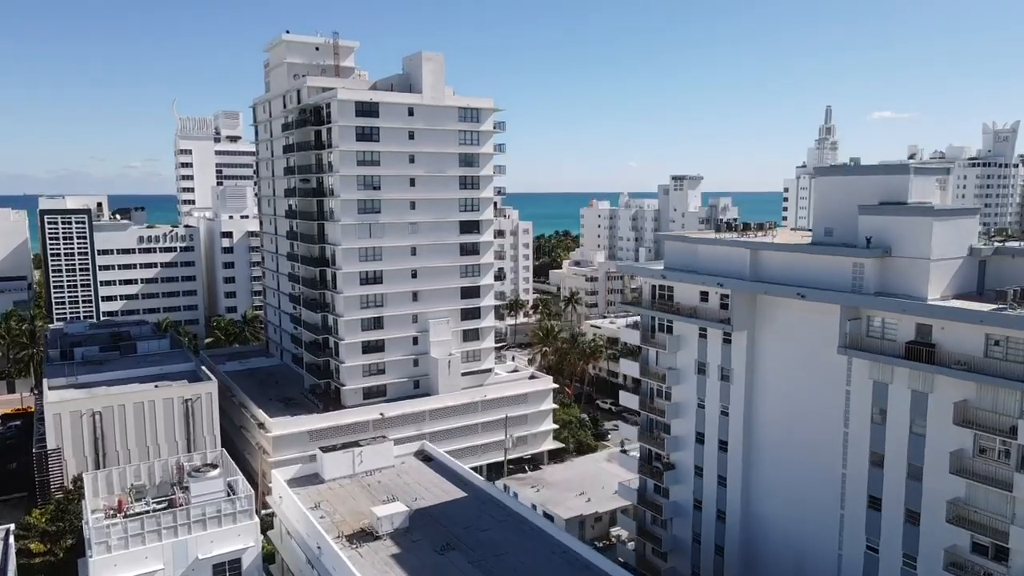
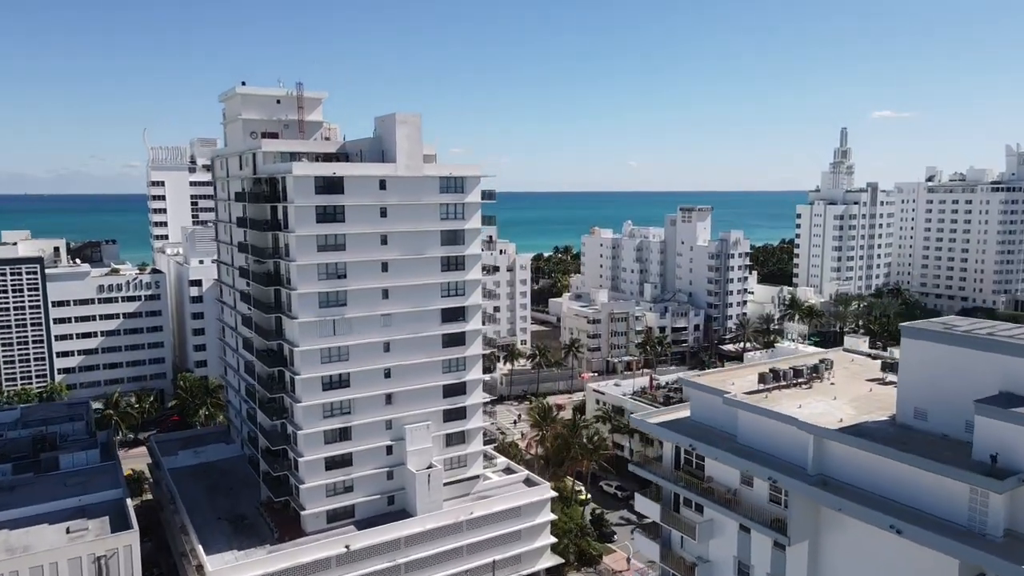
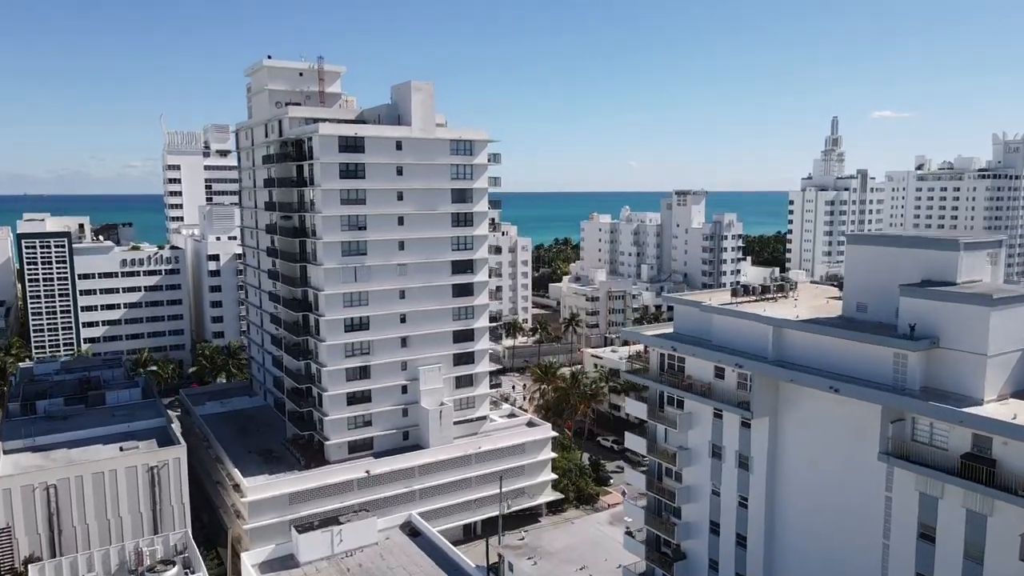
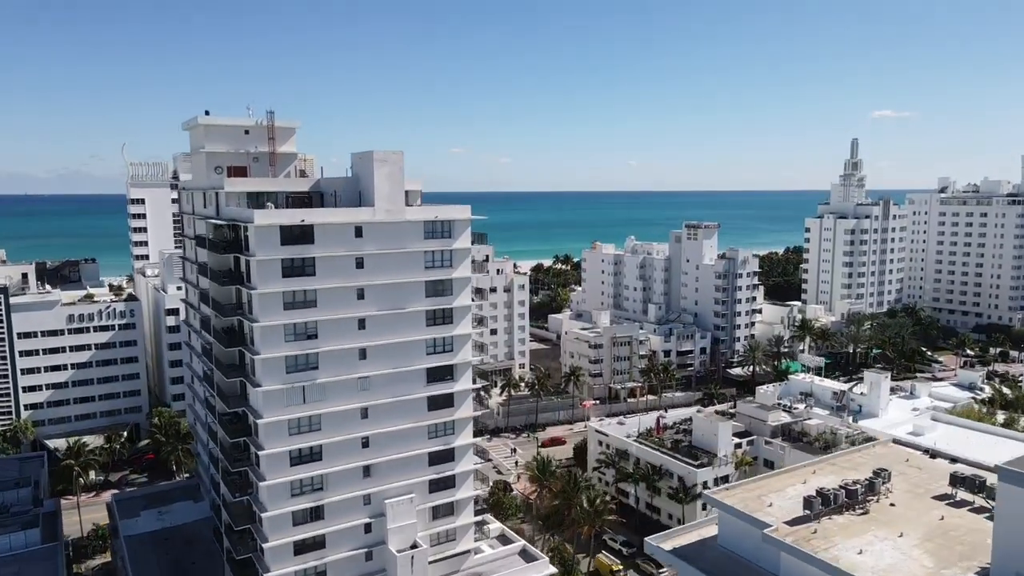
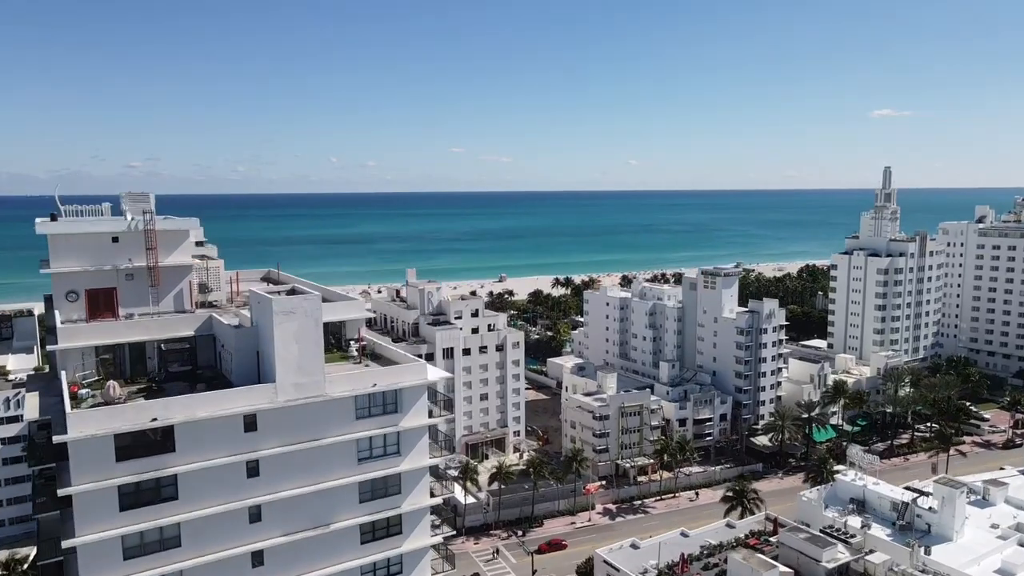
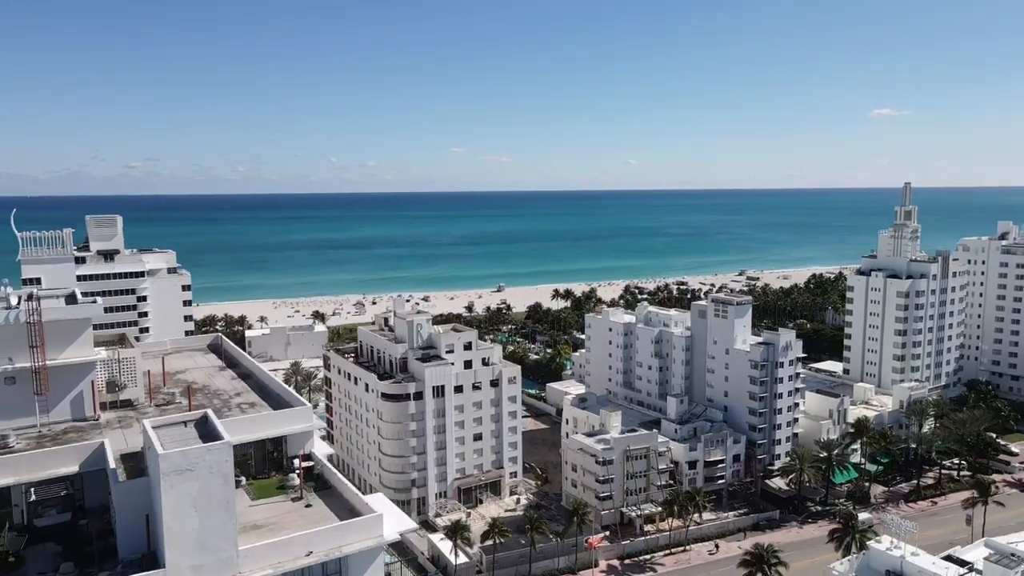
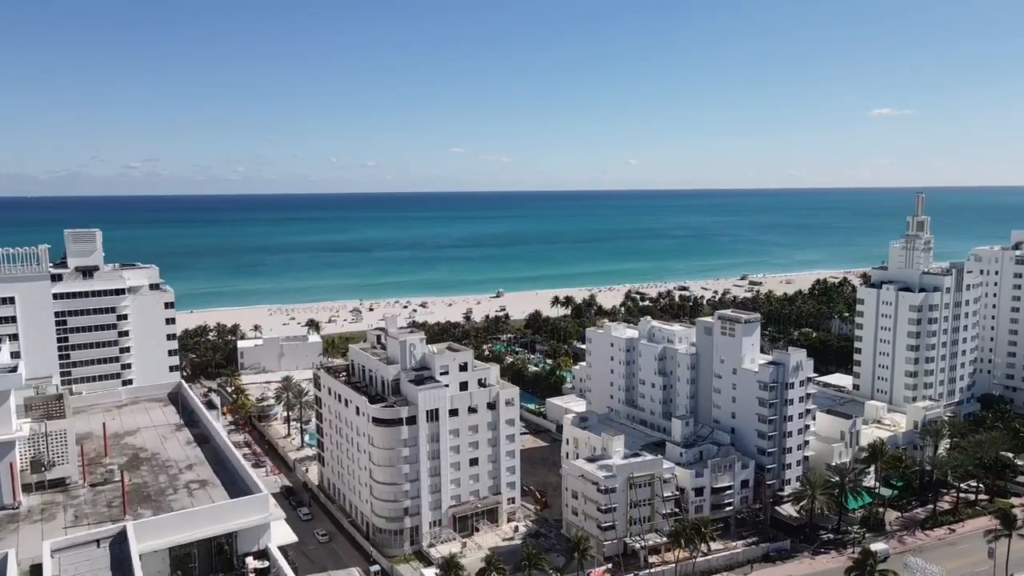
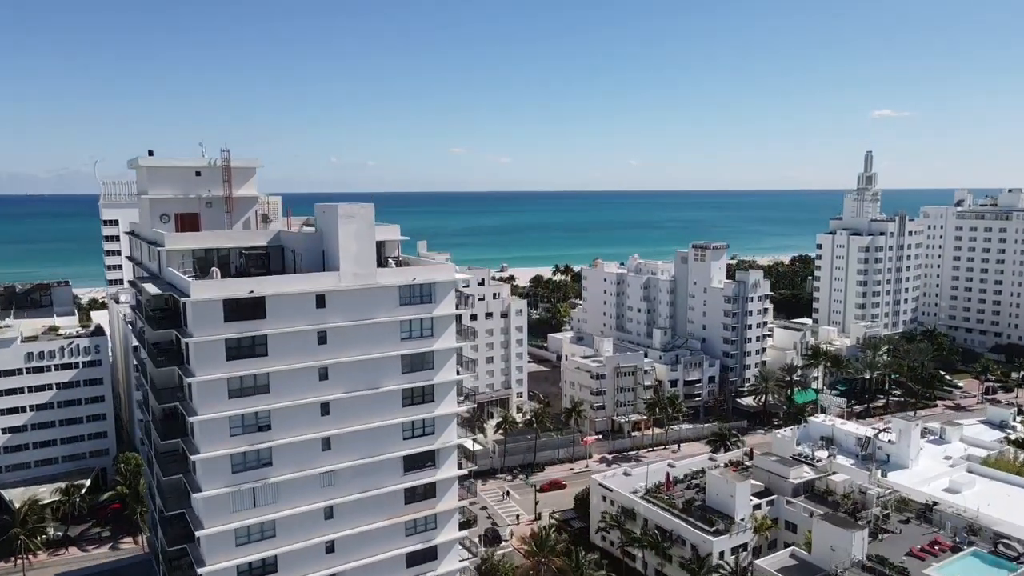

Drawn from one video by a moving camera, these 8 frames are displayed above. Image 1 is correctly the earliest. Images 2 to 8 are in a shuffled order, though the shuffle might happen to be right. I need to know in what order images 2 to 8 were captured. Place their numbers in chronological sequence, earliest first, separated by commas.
3, 2, 4, 8, 5, 6, 7
